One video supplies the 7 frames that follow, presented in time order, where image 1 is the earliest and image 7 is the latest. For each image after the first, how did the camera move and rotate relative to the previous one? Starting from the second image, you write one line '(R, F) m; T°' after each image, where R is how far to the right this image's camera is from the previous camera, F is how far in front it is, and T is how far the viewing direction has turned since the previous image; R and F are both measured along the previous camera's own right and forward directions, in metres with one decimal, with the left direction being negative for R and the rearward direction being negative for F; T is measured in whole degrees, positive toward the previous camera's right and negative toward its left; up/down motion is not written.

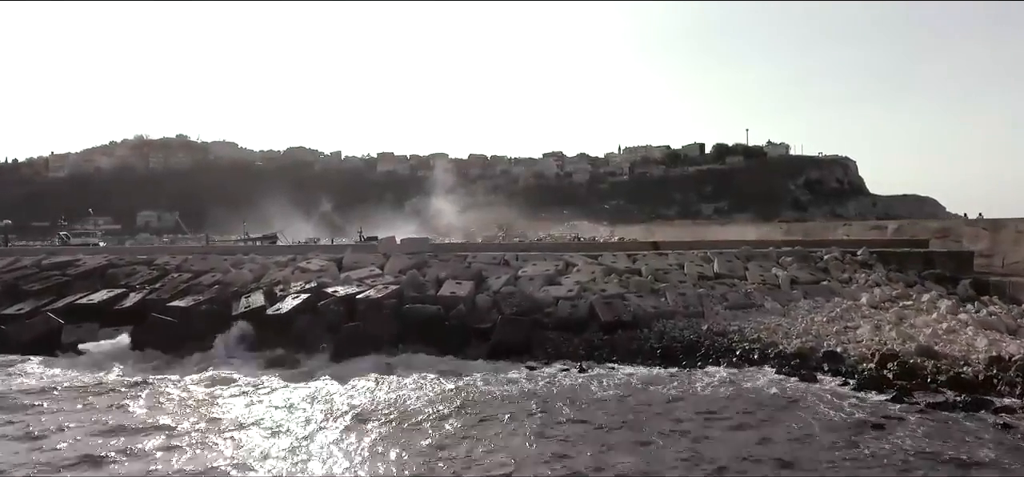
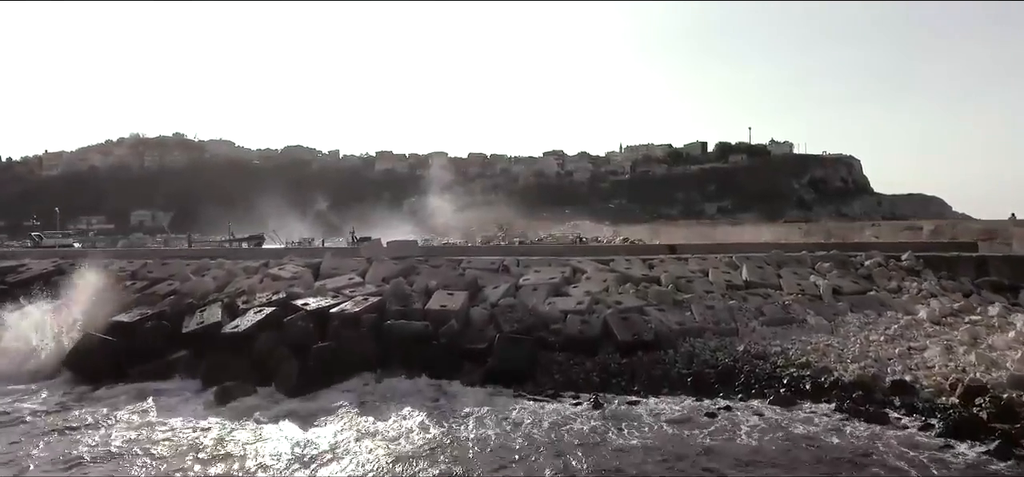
(0.0, +1.6) m; 0°
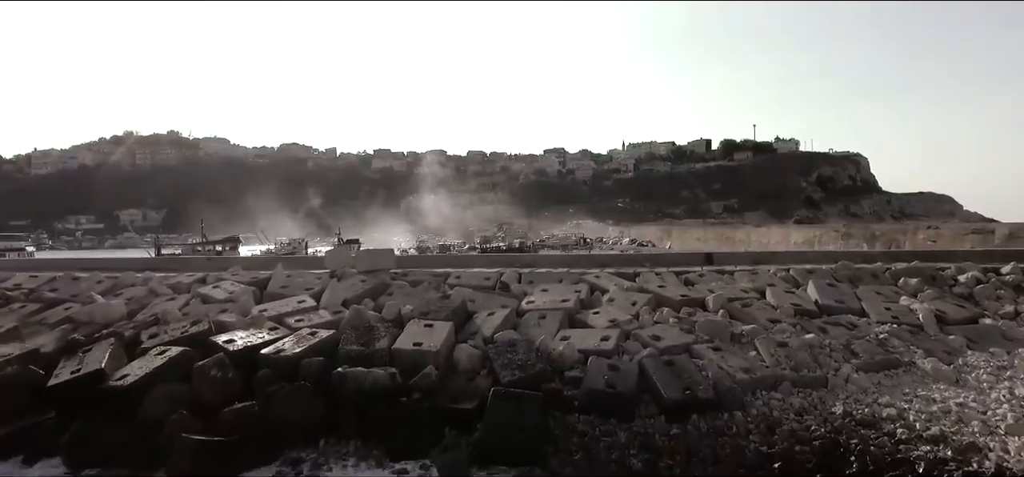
(0.0, +2.5) m; 0°
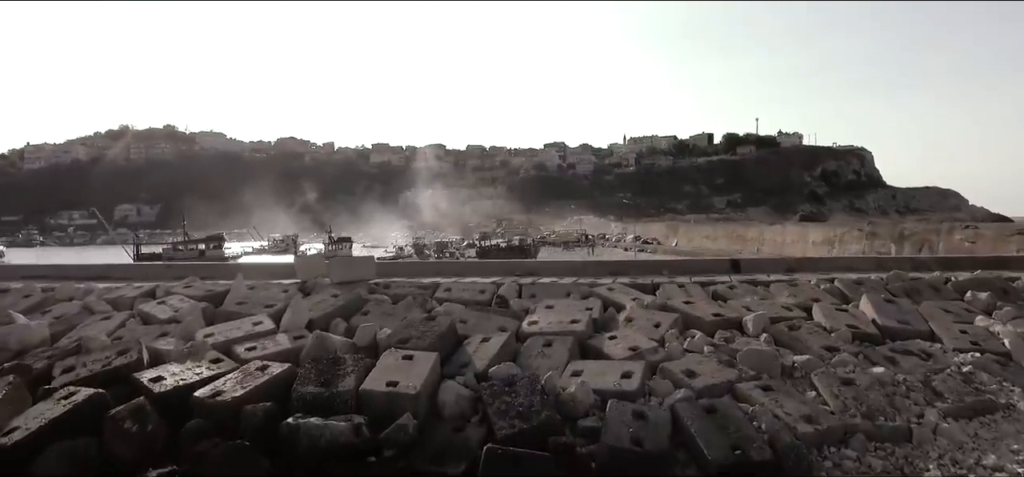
(0.0, +1.4) m; 0°
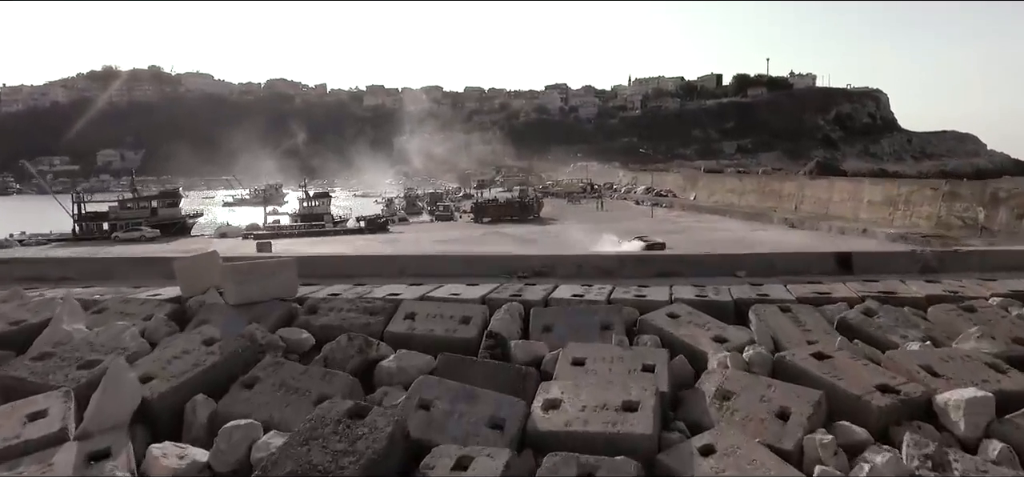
(0.0, +3.2) m; 0°
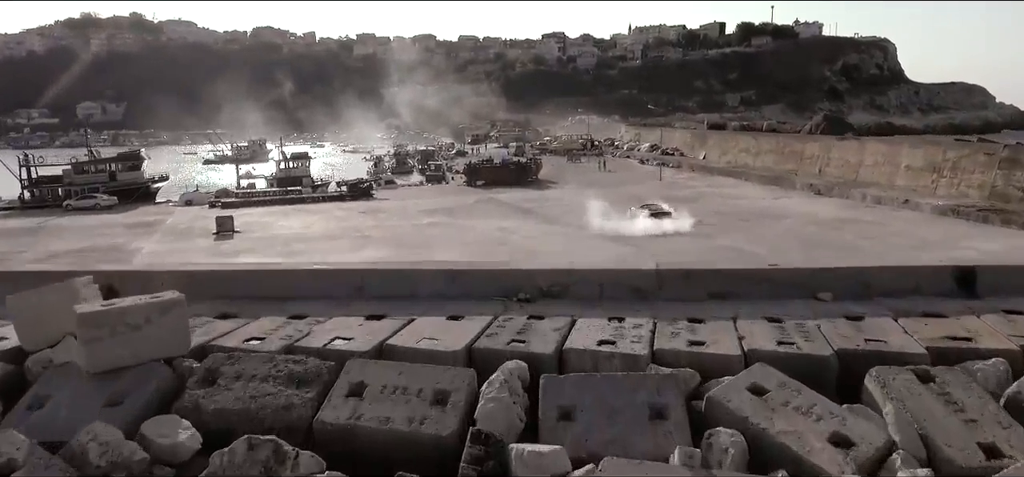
(0.0, +1.8) m; 0°
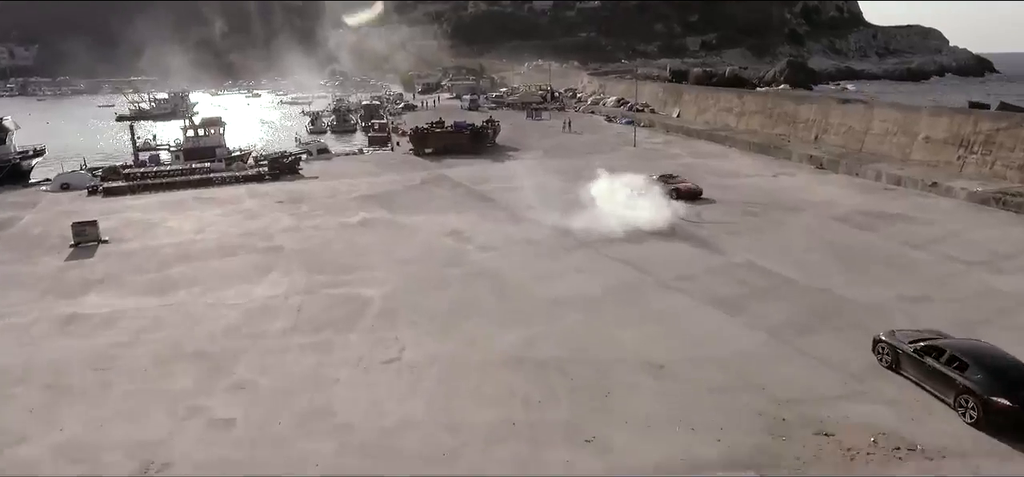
(0.0, +2.7) m; +4°
